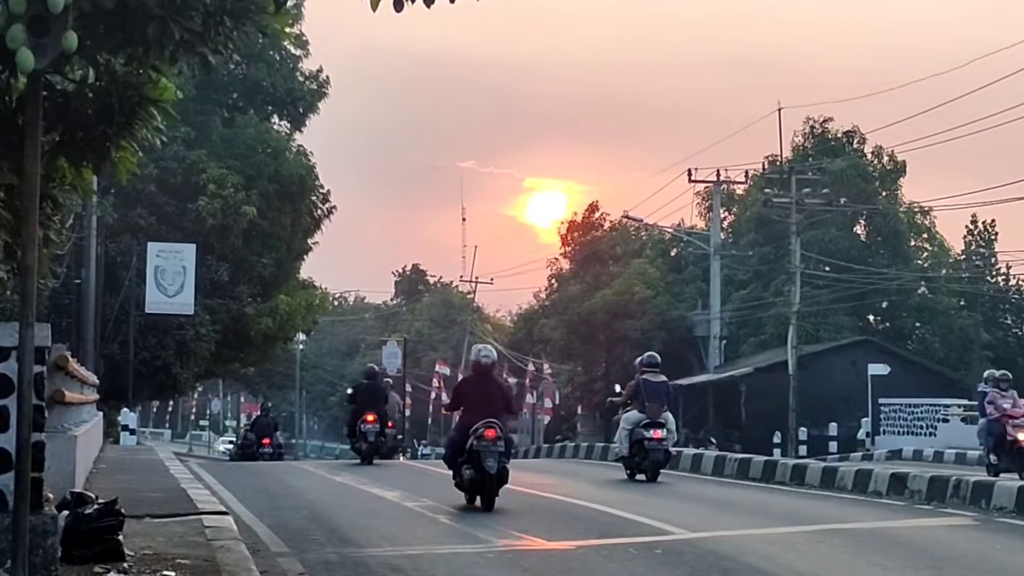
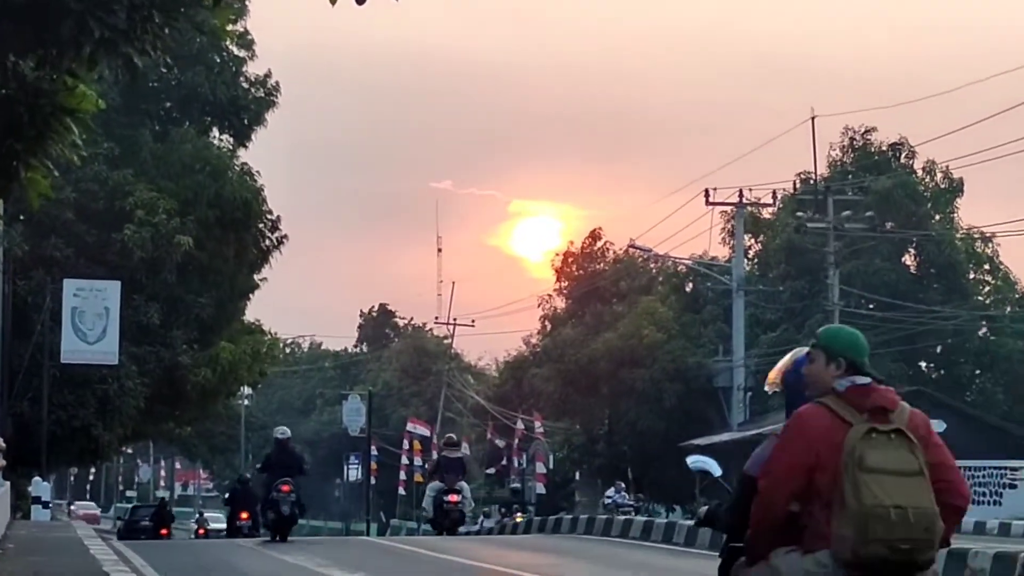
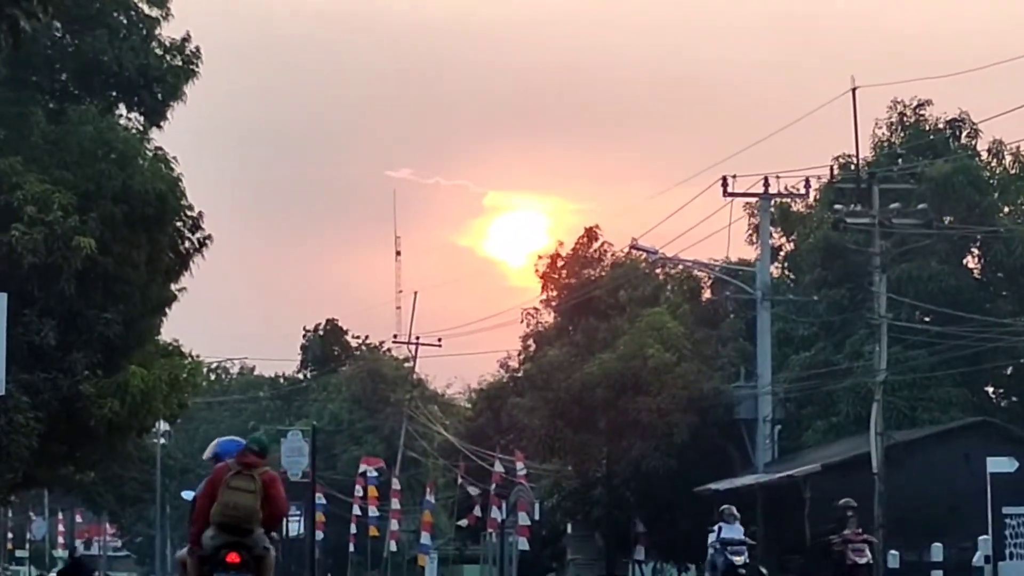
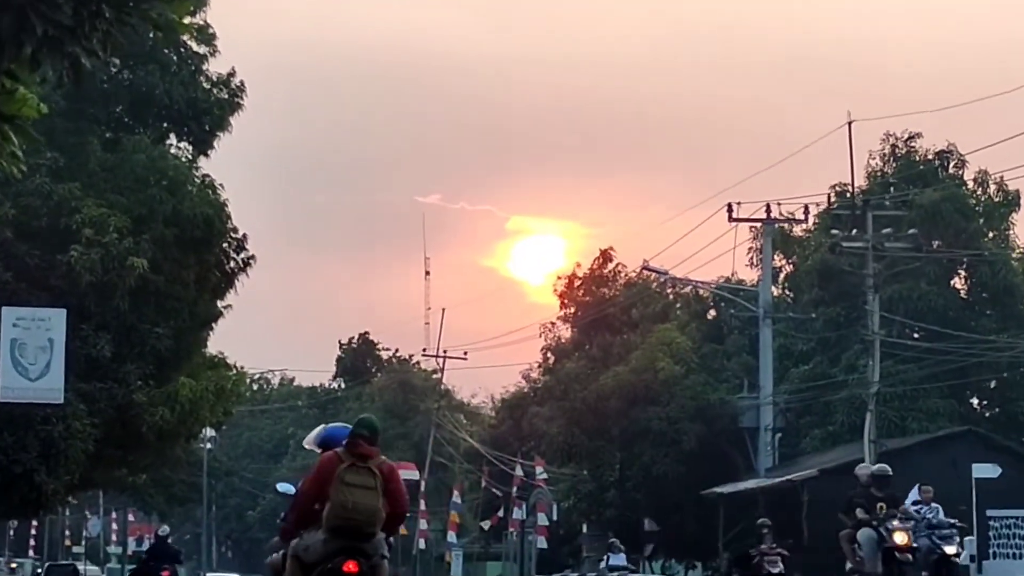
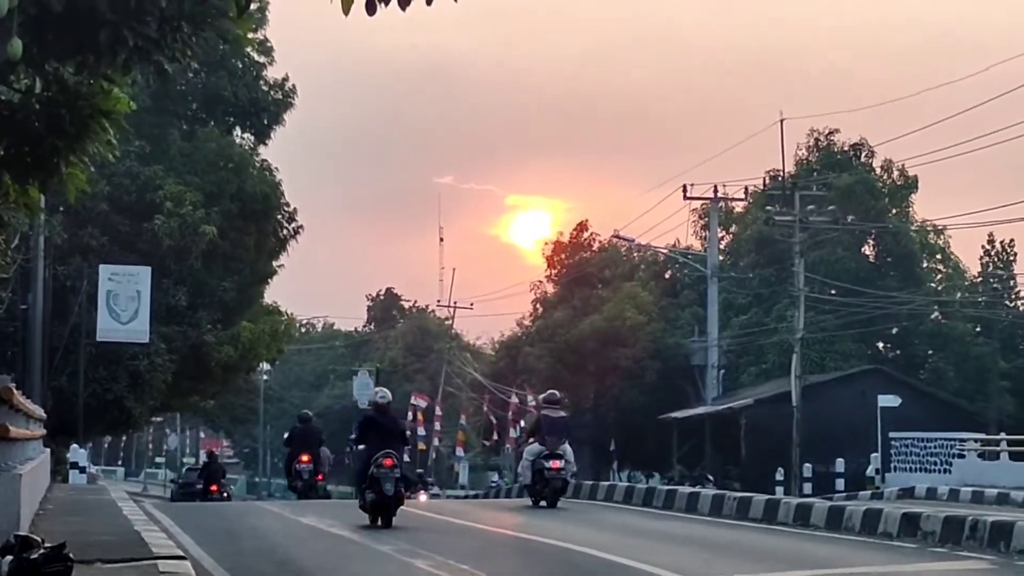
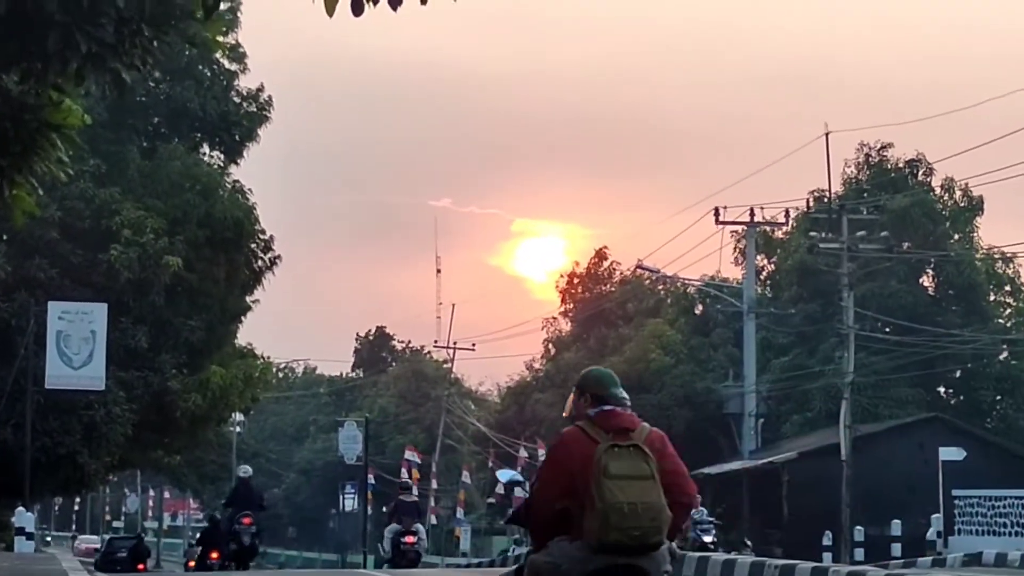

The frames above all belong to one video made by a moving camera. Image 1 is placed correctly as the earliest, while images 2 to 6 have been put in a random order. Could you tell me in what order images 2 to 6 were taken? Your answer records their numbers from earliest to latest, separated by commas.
5, 2, 6, 4, 3
